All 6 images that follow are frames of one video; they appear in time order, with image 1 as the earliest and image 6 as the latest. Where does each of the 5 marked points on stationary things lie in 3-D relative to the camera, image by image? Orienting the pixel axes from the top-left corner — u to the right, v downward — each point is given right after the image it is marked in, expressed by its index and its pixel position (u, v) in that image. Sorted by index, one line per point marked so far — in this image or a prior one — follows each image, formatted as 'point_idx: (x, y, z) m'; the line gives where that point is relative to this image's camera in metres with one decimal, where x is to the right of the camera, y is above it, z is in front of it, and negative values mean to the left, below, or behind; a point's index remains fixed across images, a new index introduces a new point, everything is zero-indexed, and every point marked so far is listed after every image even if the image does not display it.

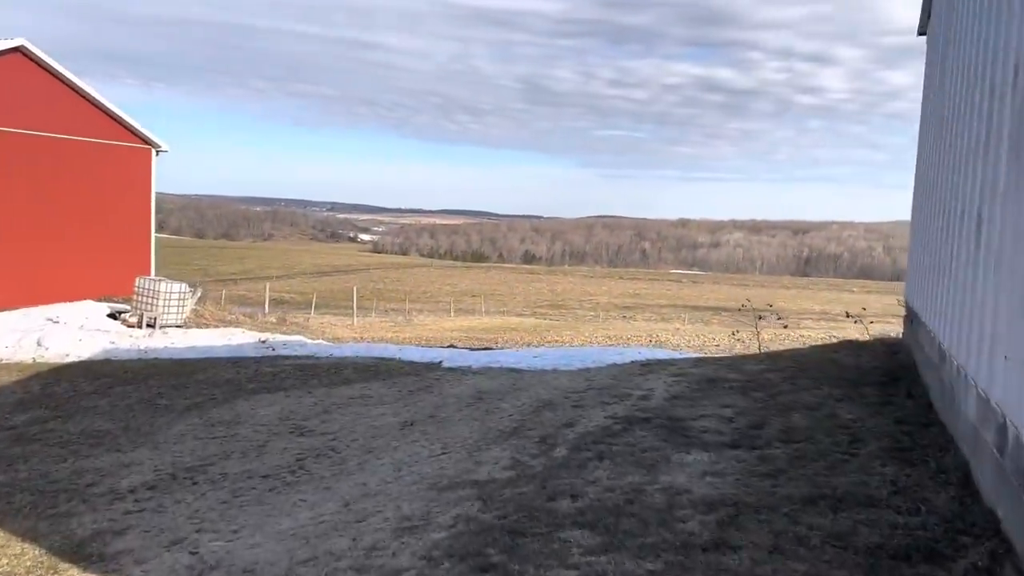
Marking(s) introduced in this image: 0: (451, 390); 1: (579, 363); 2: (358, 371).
0: (-0.8, -1.4, +10.7) m
1: (+1.1, -1.2, +12.9) m
2: (-2.5, -1.4, +13.1) m
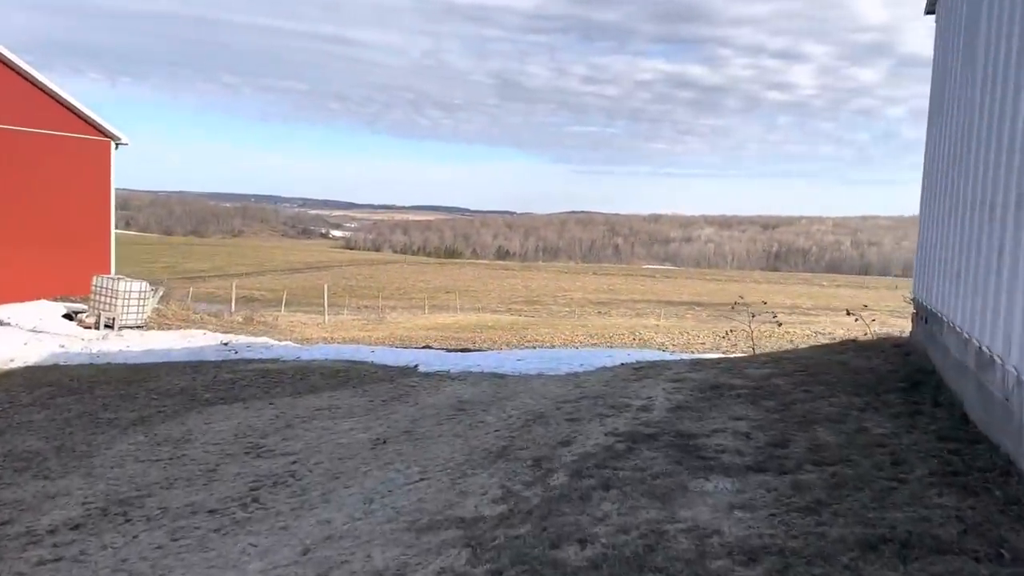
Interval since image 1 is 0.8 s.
0: (-1.0, -1.3, +9.7) m
1: (+0.8, -1.2, +12.0) m
2: (-2.8, -1.4, +12.1) m
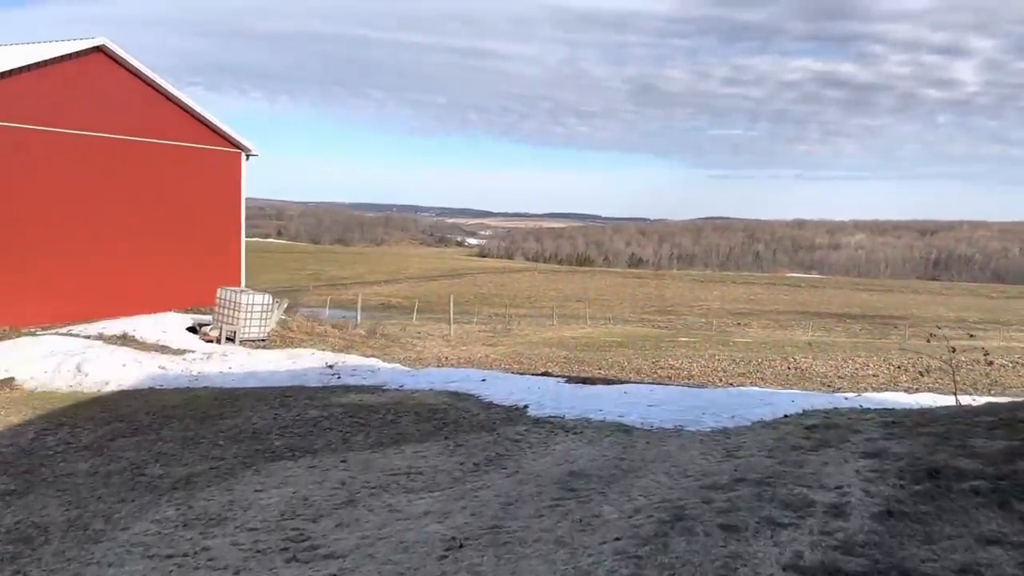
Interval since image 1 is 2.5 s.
0: (+0.2, -1.7, +7.6) m
1: (+2.3, -1.5, +9.5) m
2: (-1.2, -1.7, +10.2) m
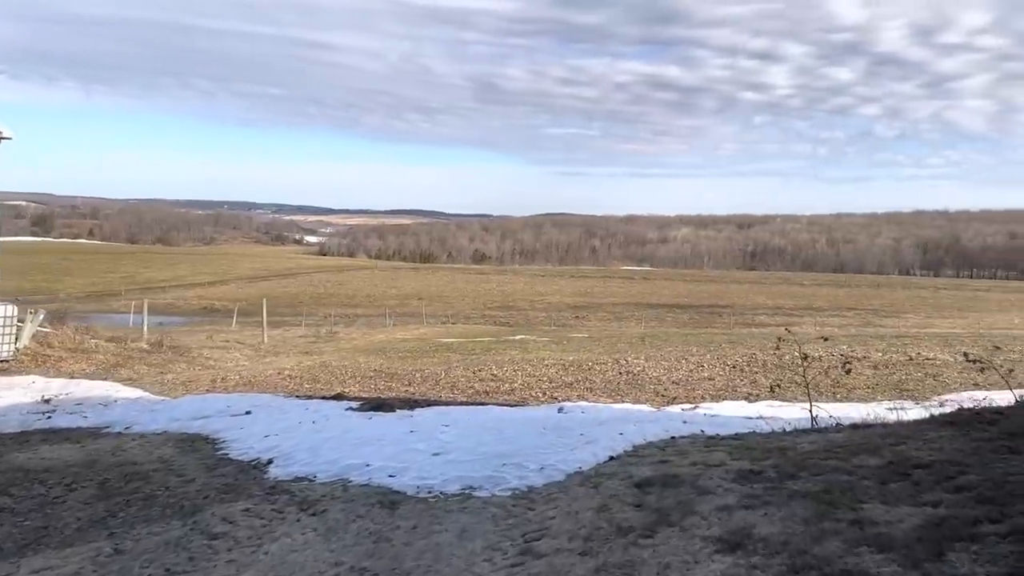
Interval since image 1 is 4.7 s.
0: (-1.7, -1.8, +4.6) m
1: (0.0, -1.6, +6.9) m
2: (-3.6, -1.8, +6.9) m
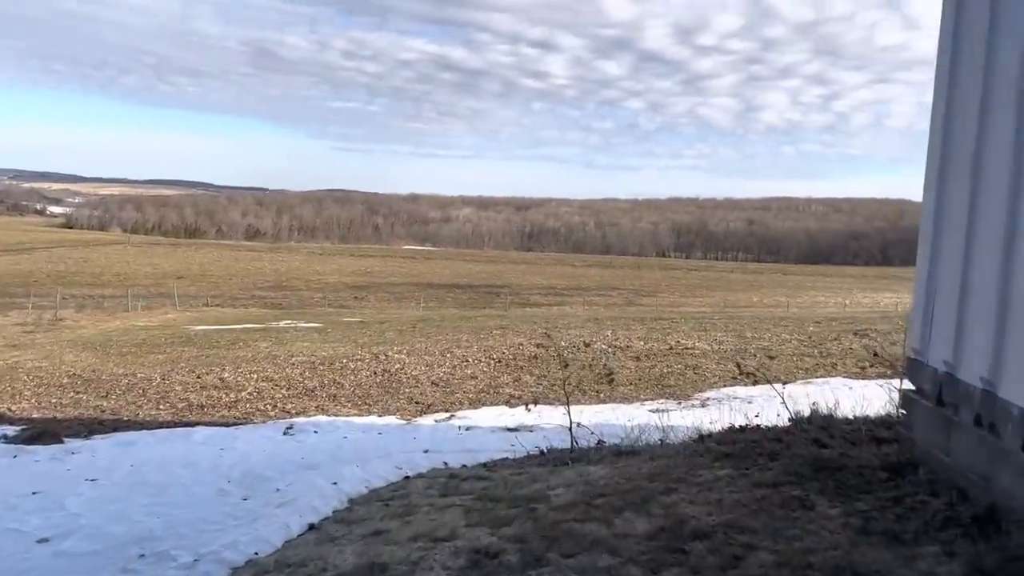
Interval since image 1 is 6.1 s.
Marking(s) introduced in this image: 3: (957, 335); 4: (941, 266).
0: (-3.2, -1.9, +2.1) m
1: (-2.1, -1.6, +4.8) m
2: (-5.6, -1.8, +3.8) m
3: (+2.6, -0.2, +4.8) m
4: (+2.7, +0.2, +5.0) m
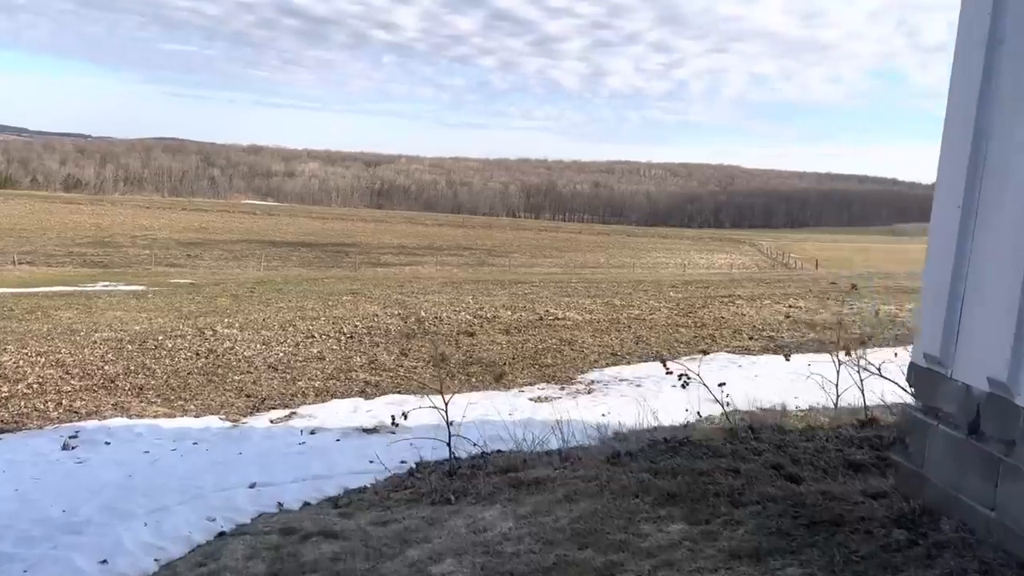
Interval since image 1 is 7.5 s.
0: (-3.1, -2.0, -0.2) m
1: (-2.5, -1.6, +2.6) m
2: (-5.8, -1.9, +1.1) m
3: (+2.1, -0.2, +3.4) m
4: (+2.1, +0.2, +3.6) m
